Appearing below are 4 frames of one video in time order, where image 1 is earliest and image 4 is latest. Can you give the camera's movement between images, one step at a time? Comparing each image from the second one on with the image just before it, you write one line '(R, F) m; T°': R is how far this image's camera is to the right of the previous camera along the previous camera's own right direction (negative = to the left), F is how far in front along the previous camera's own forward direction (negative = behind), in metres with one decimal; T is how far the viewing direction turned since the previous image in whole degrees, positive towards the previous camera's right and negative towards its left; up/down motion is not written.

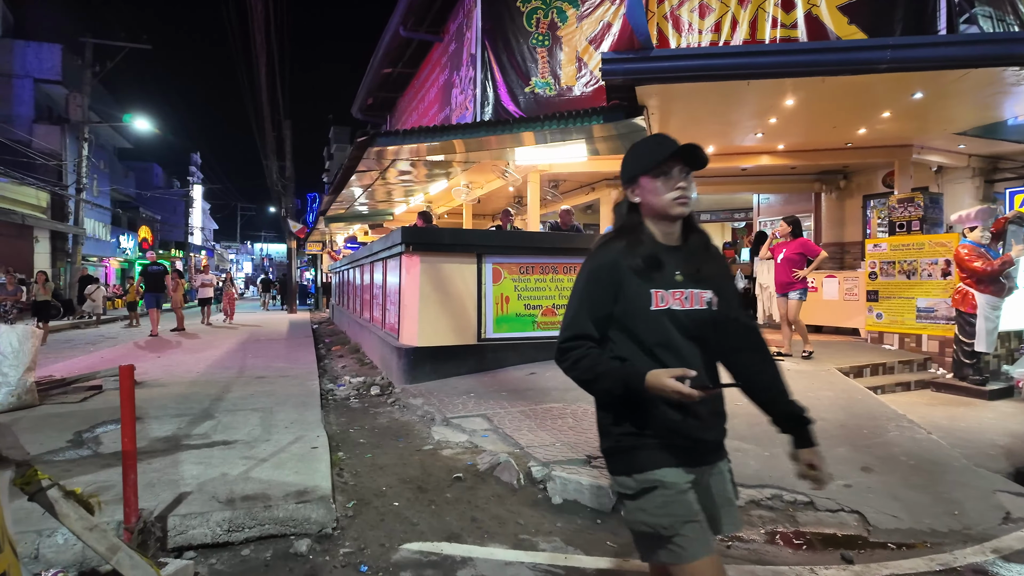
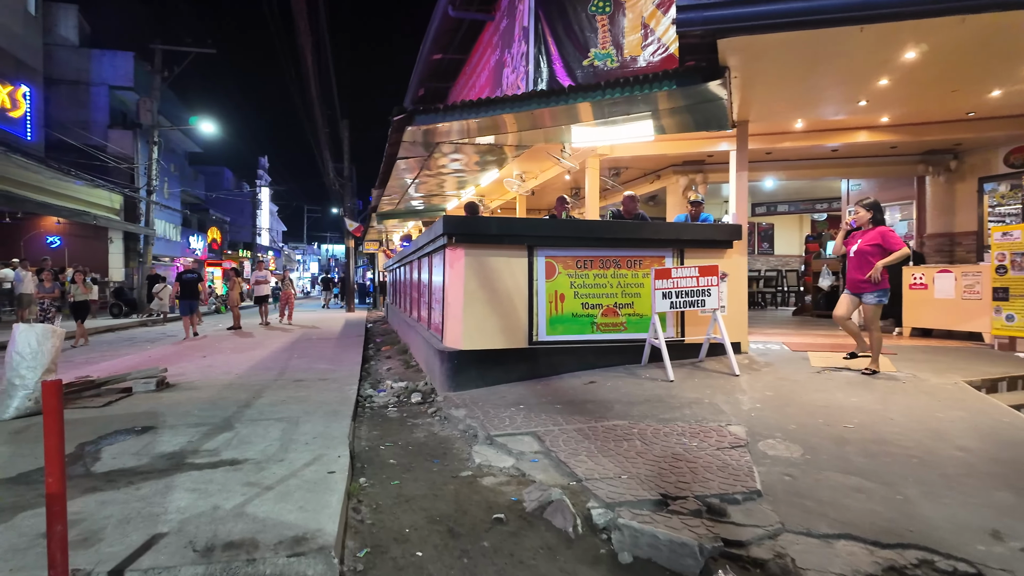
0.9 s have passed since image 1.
(0.0, +0.8) m; -6°
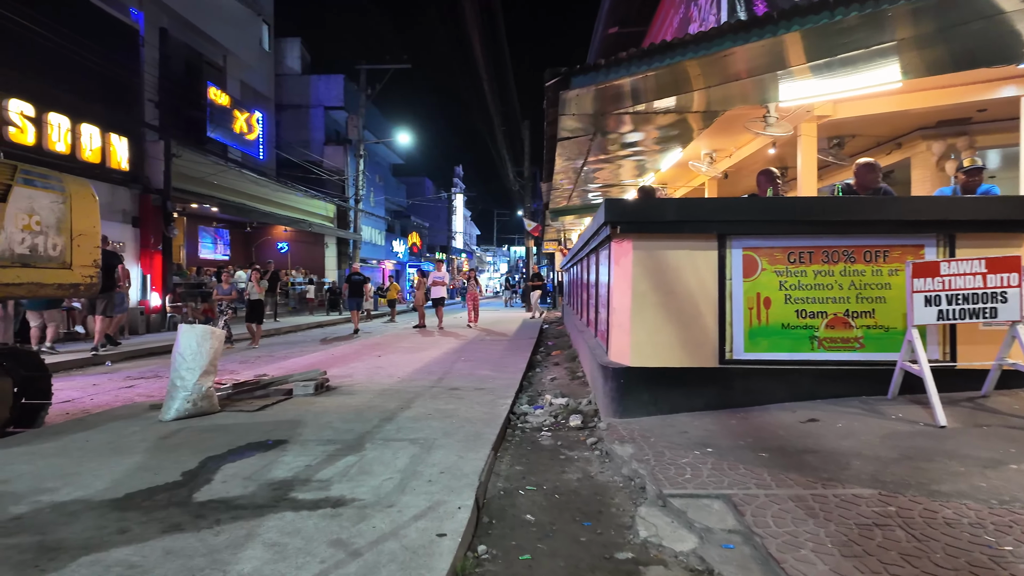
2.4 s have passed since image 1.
(0.0, +1.1) m; -18°
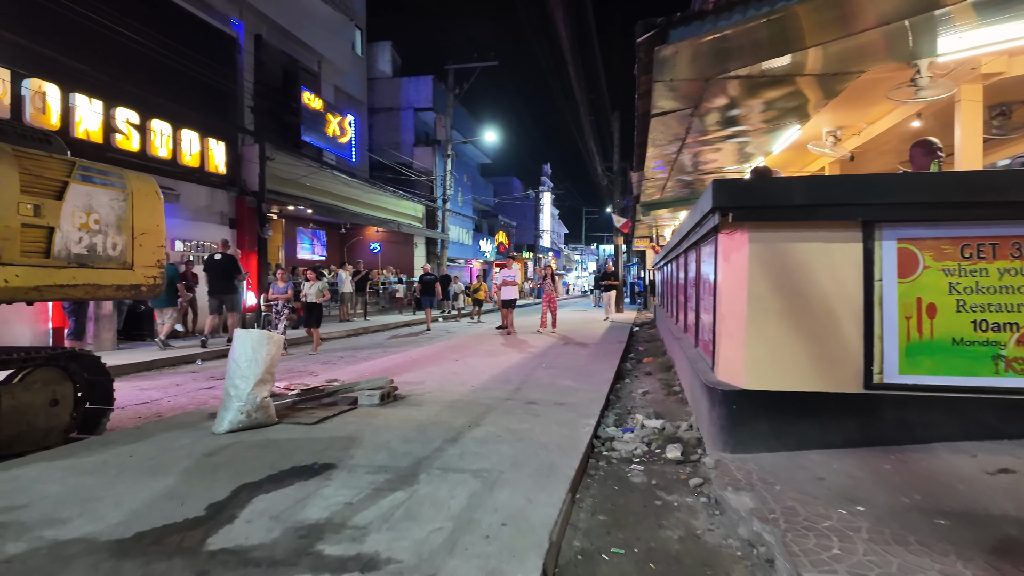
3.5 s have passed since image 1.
(0.0, +0.8) m; -9°
